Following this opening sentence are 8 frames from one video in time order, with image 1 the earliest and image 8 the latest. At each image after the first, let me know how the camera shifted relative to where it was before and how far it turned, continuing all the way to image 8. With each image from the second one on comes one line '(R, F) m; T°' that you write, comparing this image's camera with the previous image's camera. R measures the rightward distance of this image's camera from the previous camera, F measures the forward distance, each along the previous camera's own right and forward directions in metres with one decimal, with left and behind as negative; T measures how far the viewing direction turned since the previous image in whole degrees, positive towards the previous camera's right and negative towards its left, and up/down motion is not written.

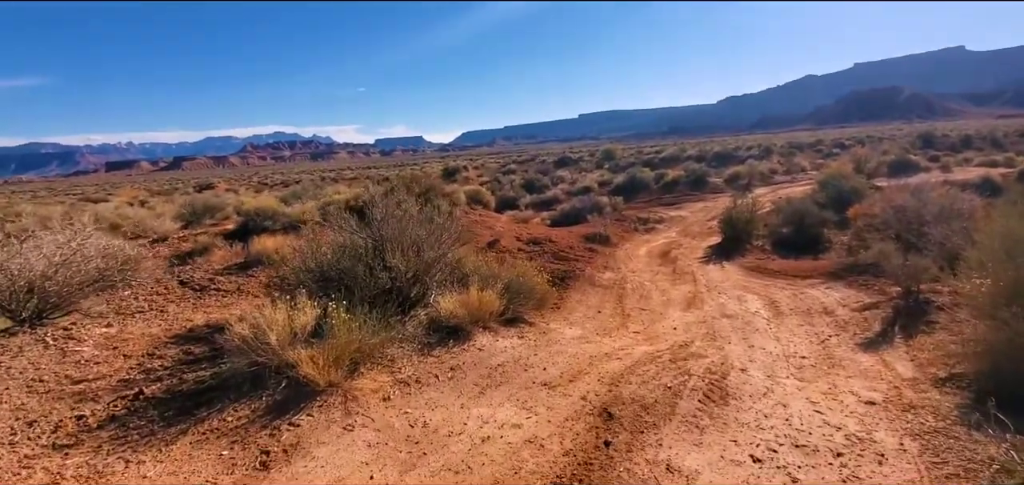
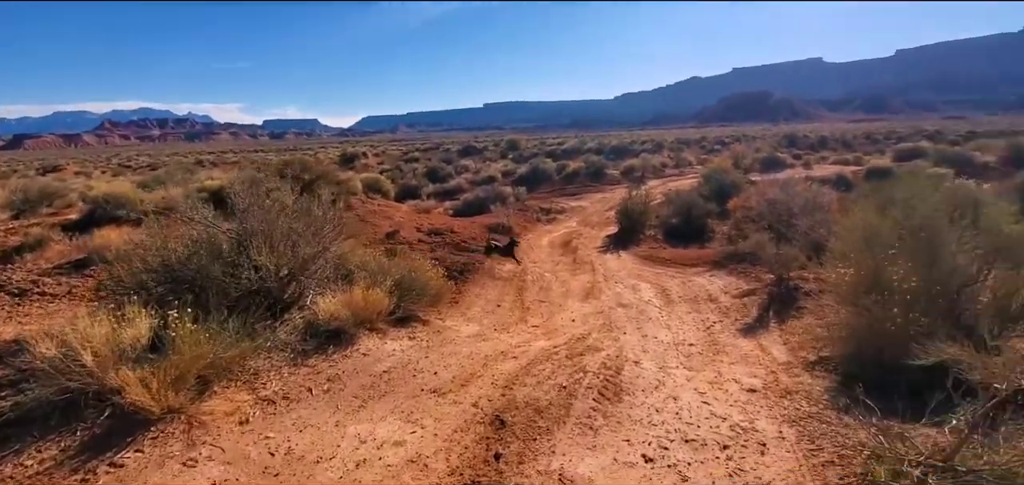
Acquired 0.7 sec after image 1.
(+0.3, +0.5) m; +11°
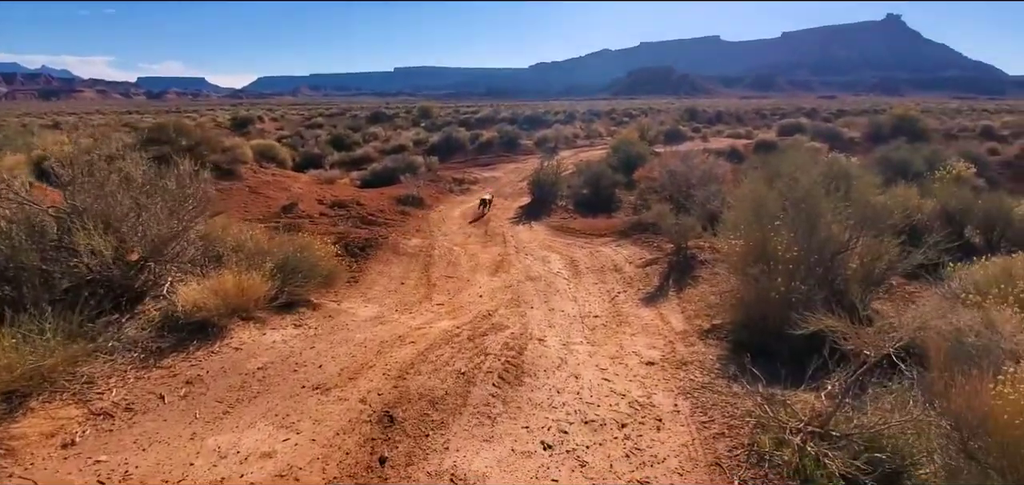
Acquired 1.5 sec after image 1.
(+0.3, +0.5) m; +10°
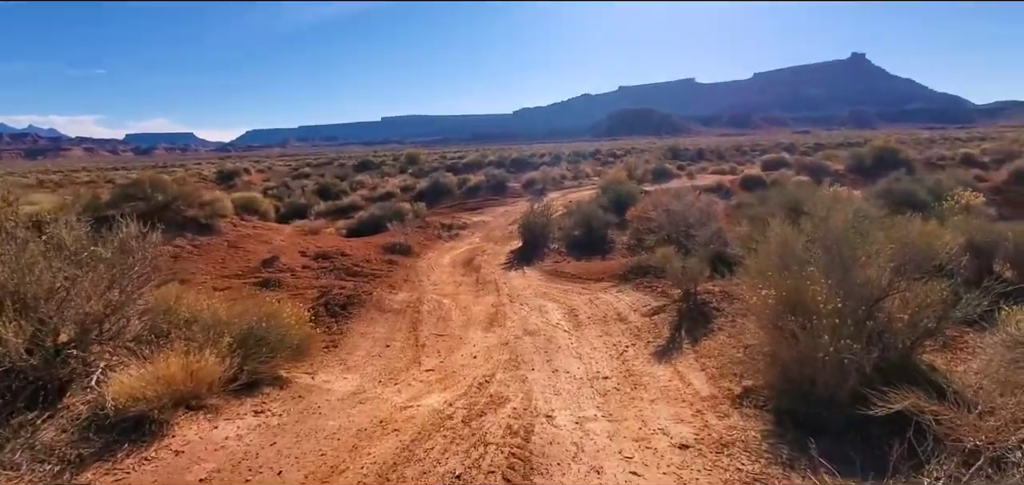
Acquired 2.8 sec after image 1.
(-0.1, +0.9) m; +1°
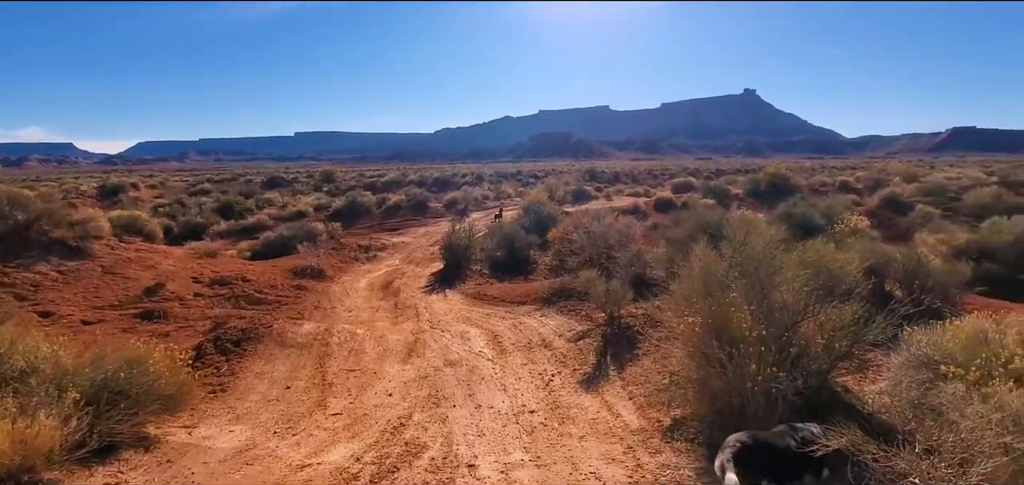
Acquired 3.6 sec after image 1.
(+0.1, +0.6) m; +9°
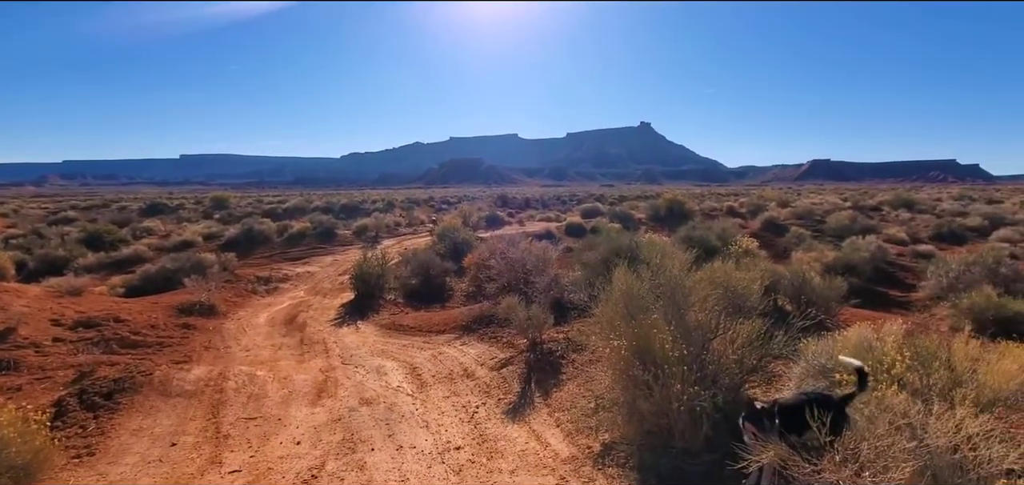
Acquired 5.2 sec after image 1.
(-0.1, +0.2) m; +10°
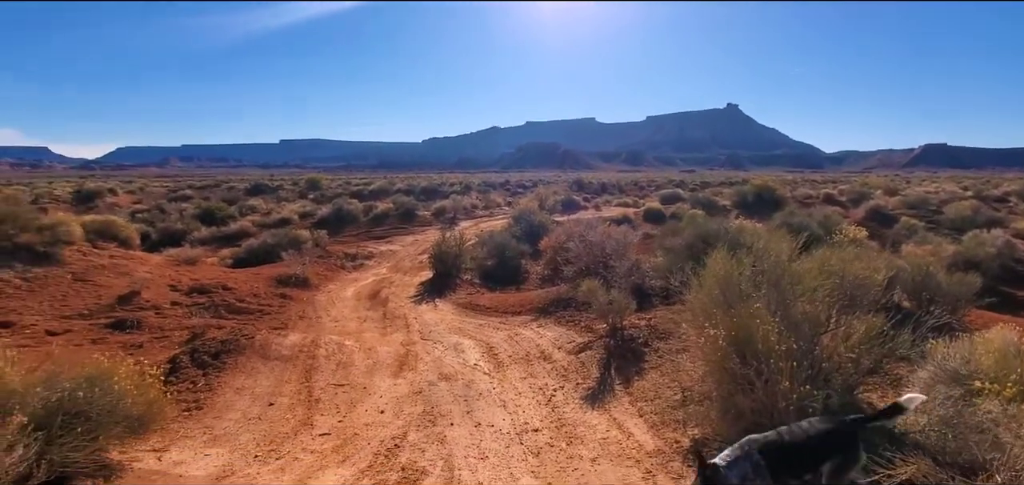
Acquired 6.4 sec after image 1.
(-0.2, +0.2) m; -9°
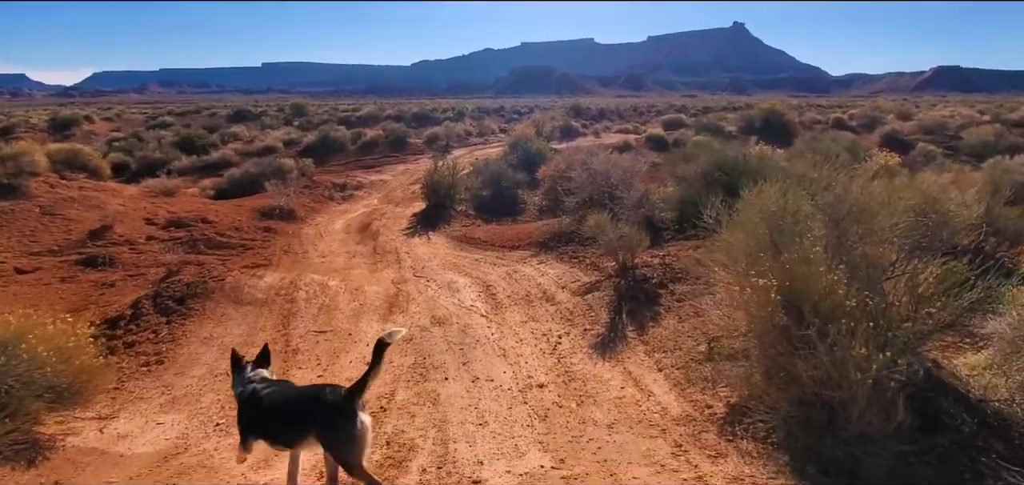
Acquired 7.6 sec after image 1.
(-0.1, +1.2) m; +1°
